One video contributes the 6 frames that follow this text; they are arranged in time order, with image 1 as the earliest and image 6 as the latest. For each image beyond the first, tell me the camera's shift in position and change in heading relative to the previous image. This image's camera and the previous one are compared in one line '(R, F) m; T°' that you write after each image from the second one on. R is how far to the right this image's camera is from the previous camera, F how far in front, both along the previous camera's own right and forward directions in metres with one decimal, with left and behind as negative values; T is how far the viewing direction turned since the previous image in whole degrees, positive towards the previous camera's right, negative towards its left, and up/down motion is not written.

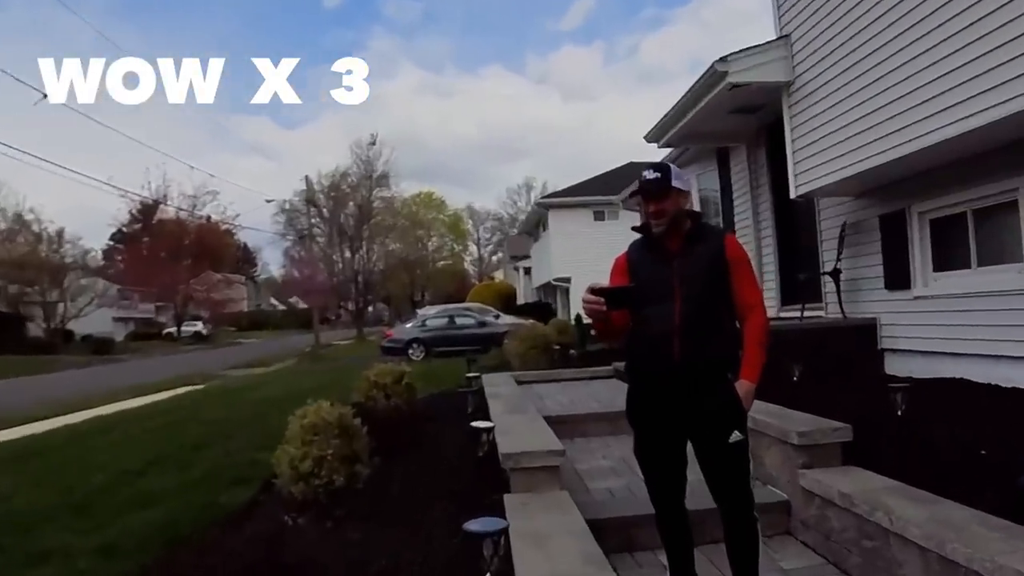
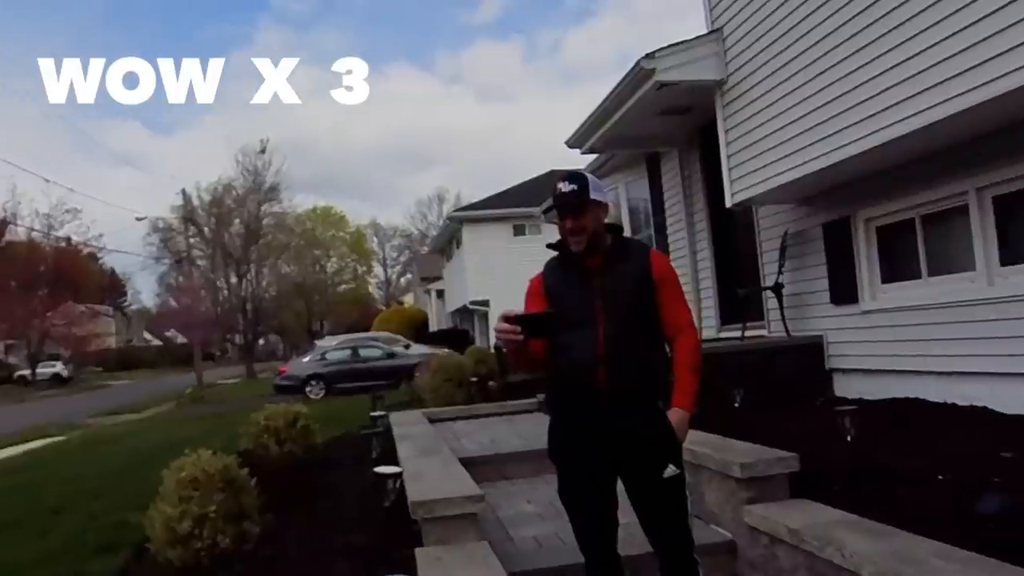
(+0.1, +0.9) m; +5°
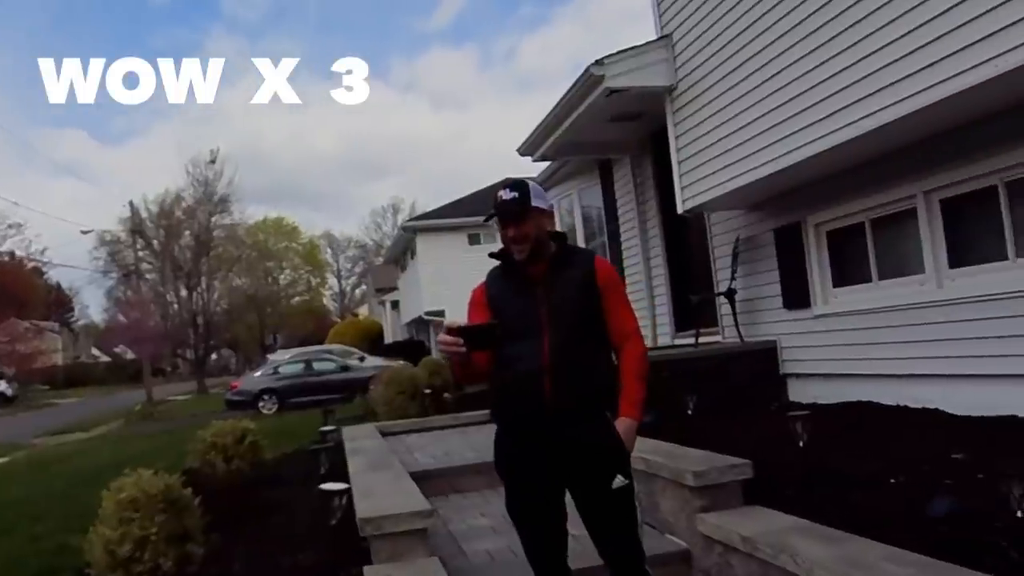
(+0.1, +0.1) m; +2°
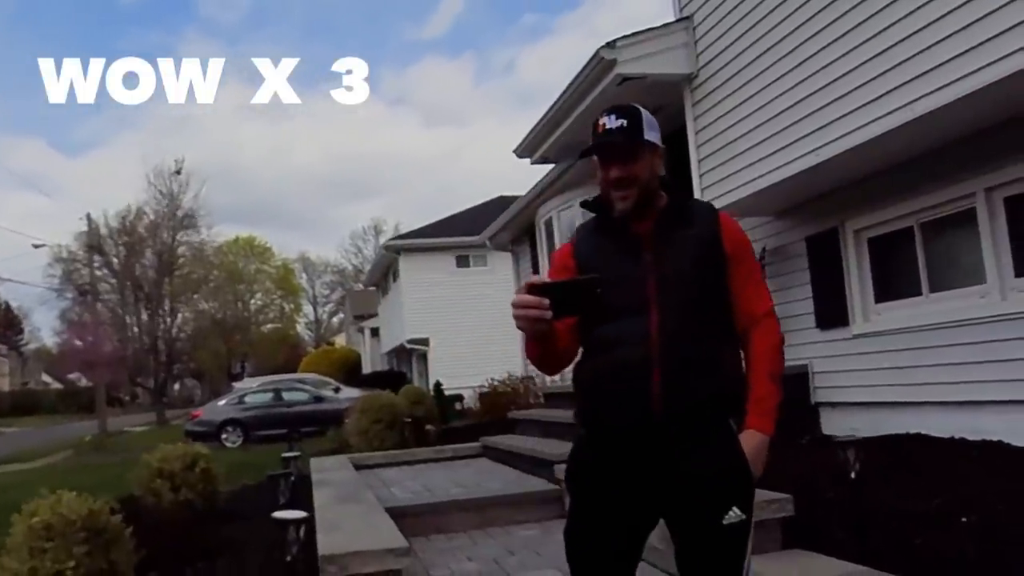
(-0.1, +0.9) m; +1°
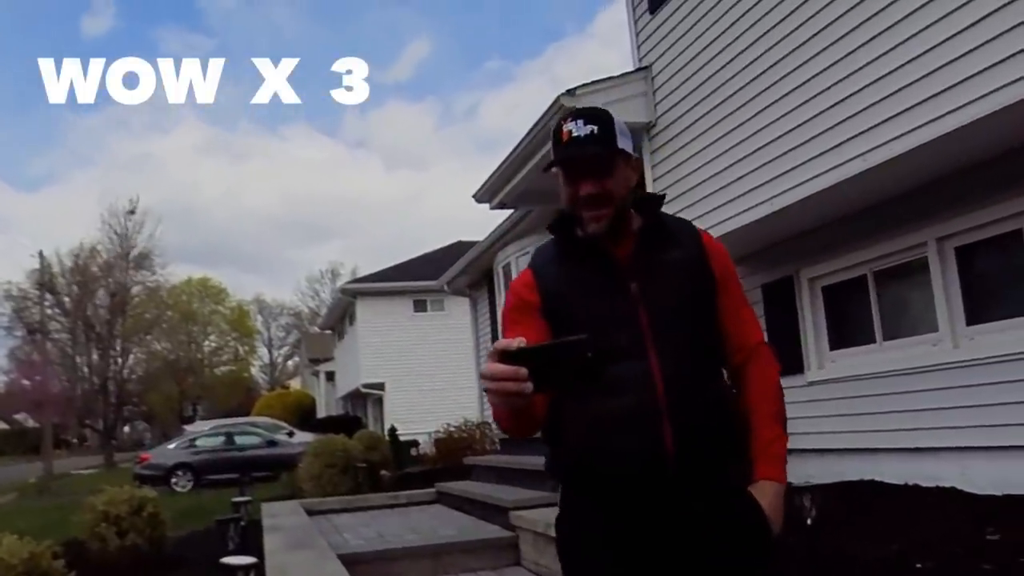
(0.0, 0.0) m; +2°
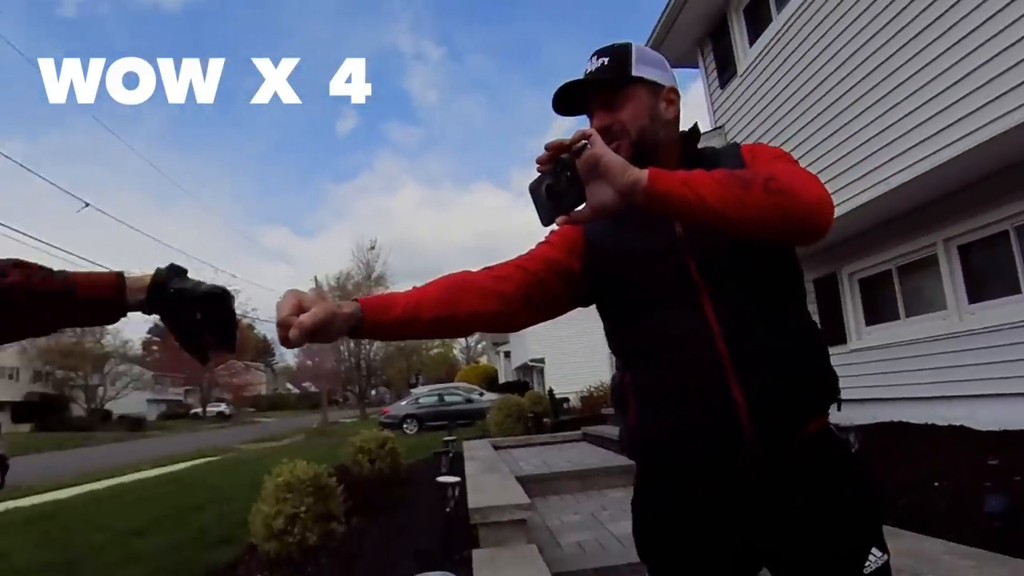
(+0.7, -2.5) m; -12°
